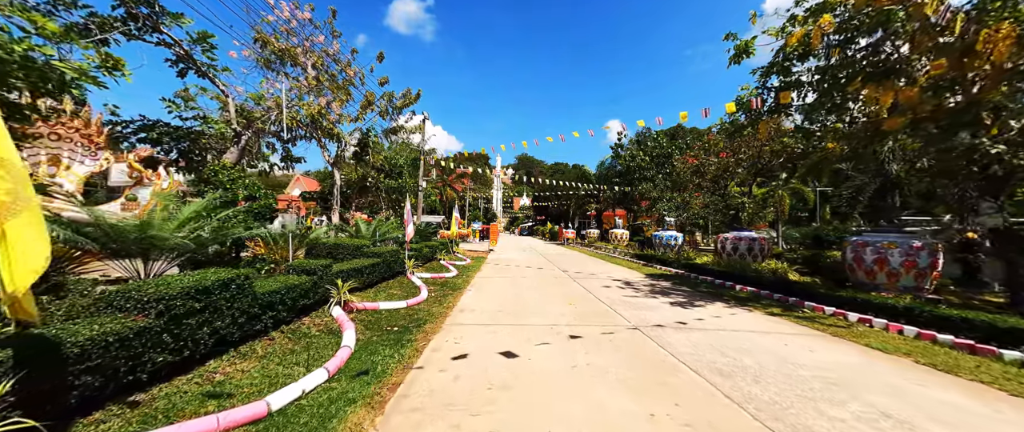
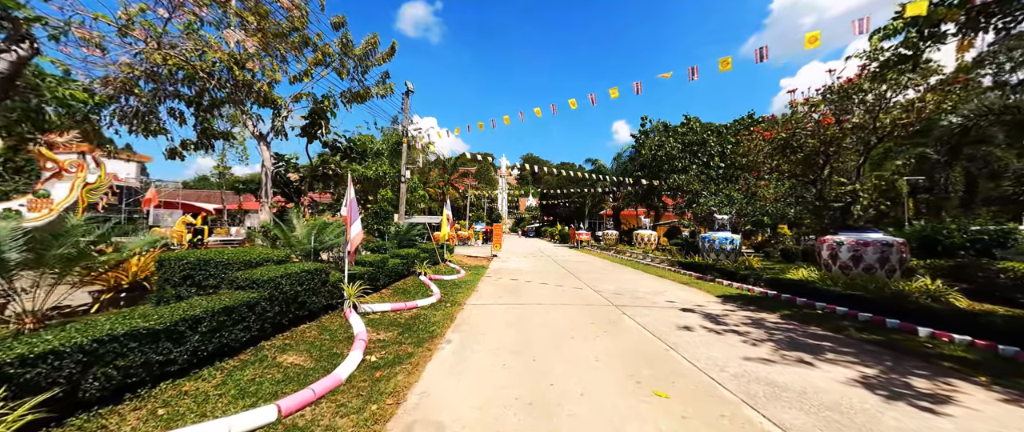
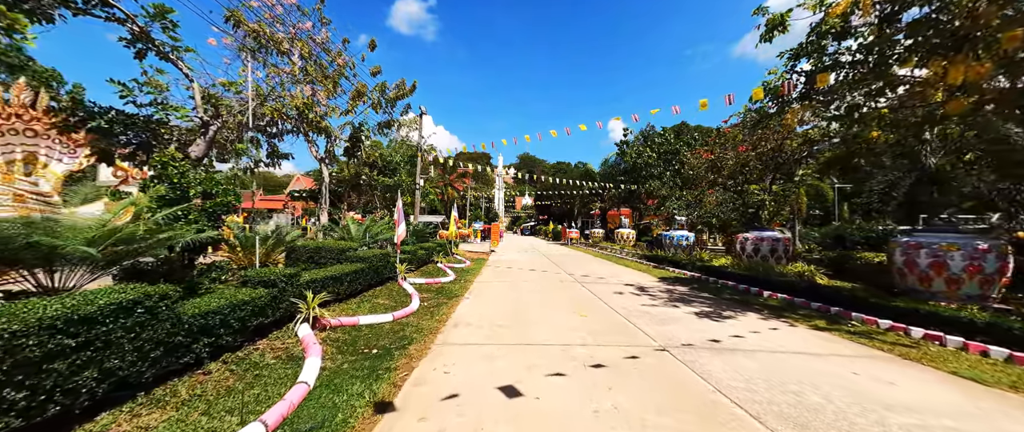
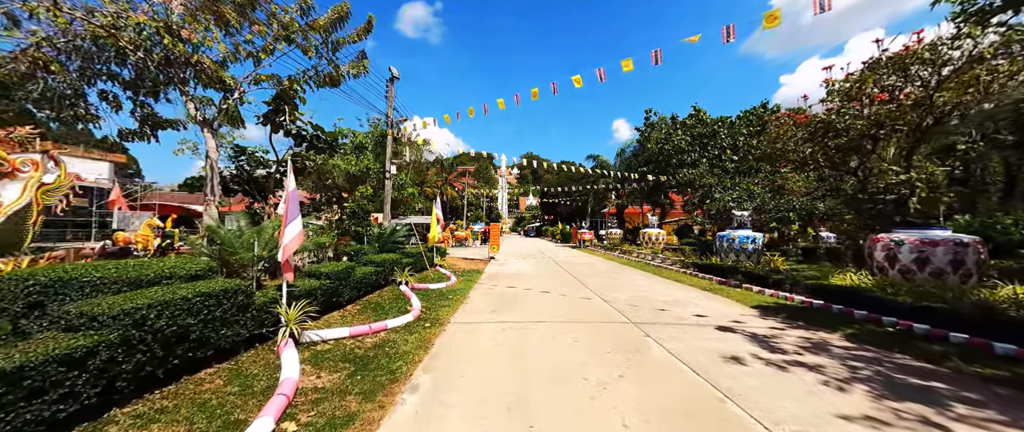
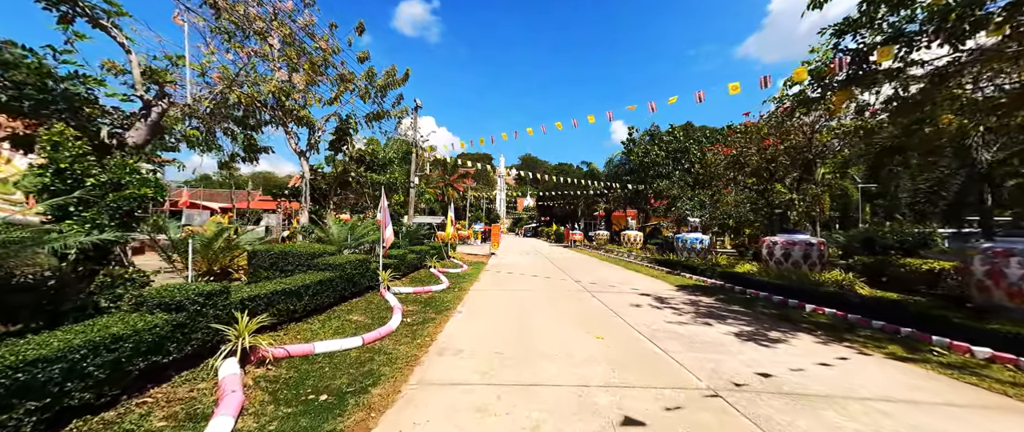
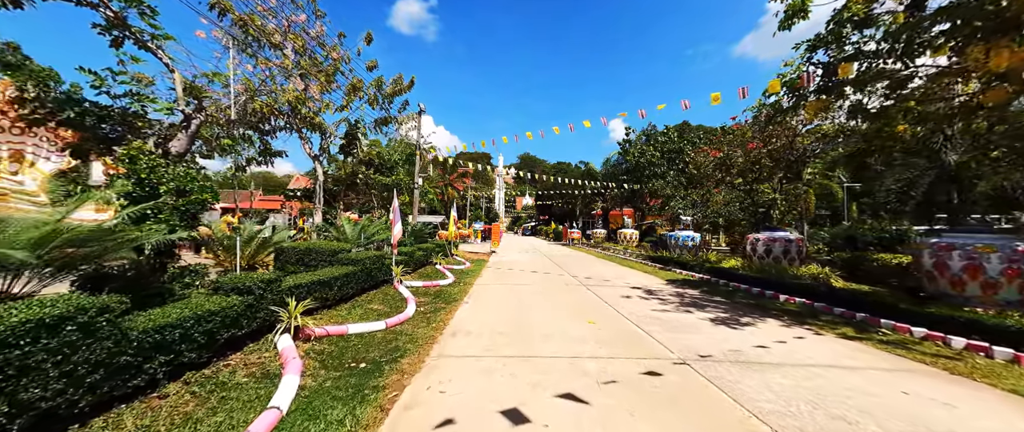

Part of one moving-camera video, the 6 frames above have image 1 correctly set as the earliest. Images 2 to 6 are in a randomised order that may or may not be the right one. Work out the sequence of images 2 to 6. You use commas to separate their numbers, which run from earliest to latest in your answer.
3, 6, 5, 2, 4
